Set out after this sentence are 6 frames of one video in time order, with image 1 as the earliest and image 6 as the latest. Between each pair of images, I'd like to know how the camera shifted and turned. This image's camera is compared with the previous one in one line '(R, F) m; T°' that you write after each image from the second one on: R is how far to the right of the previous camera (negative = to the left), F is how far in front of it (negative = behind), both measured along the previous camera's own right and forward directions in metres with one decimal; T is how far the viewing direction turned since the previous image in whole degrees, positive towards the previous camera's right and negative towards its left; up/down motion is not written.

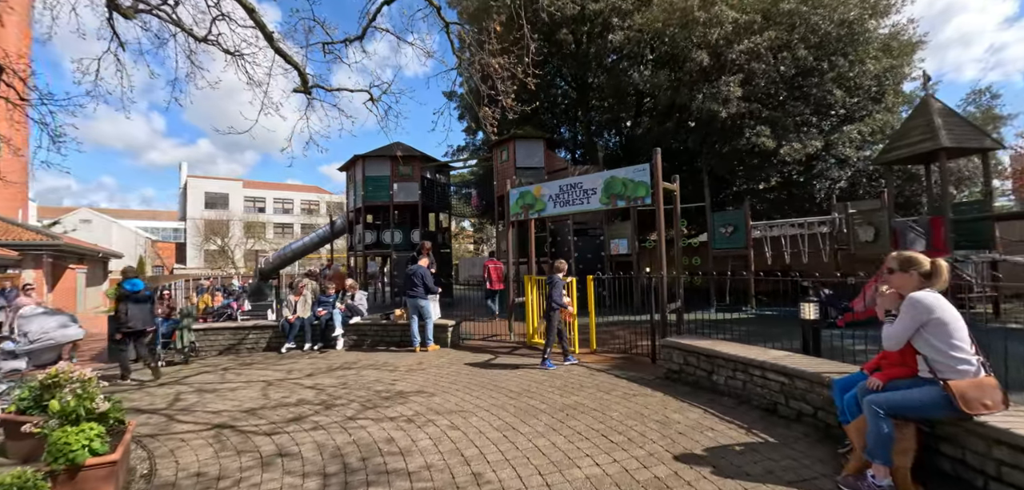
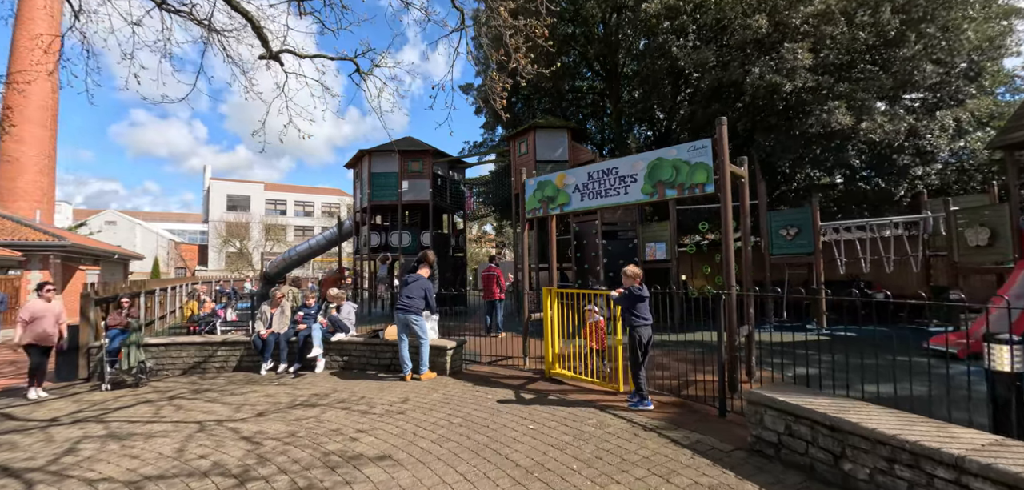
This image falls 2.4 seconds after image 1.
(+0.1, +1.7) m; -3°
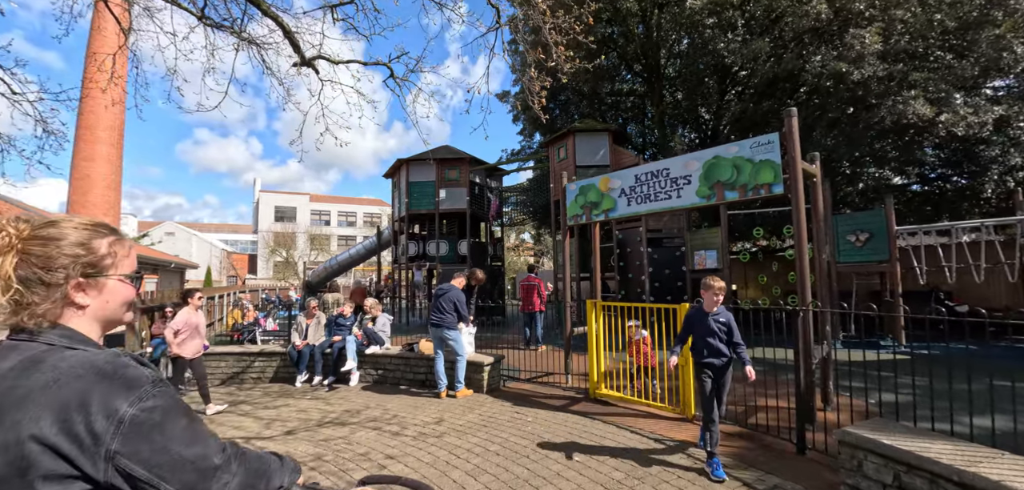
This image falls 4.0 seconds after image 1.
(0.0, +0.4) m; -5°
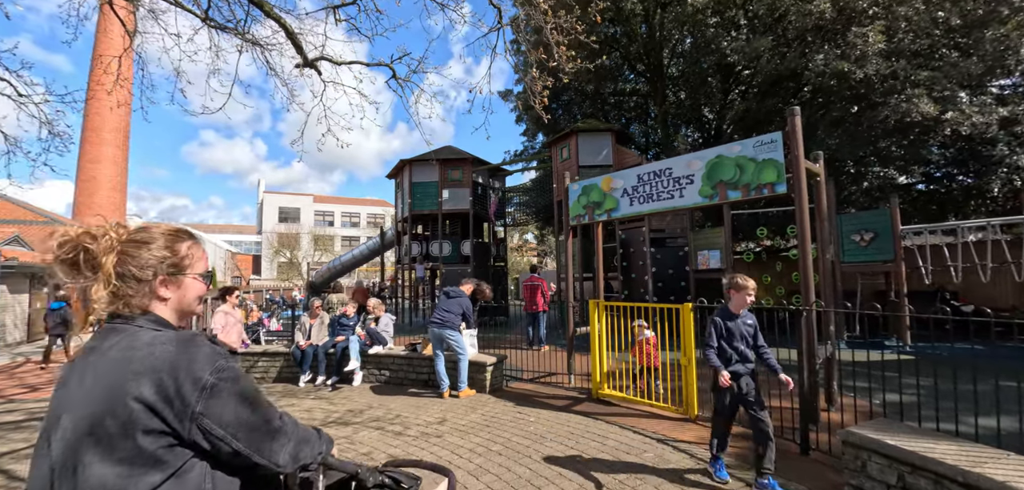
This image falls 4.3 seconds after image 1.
(0.0, 0.0) m; 0°
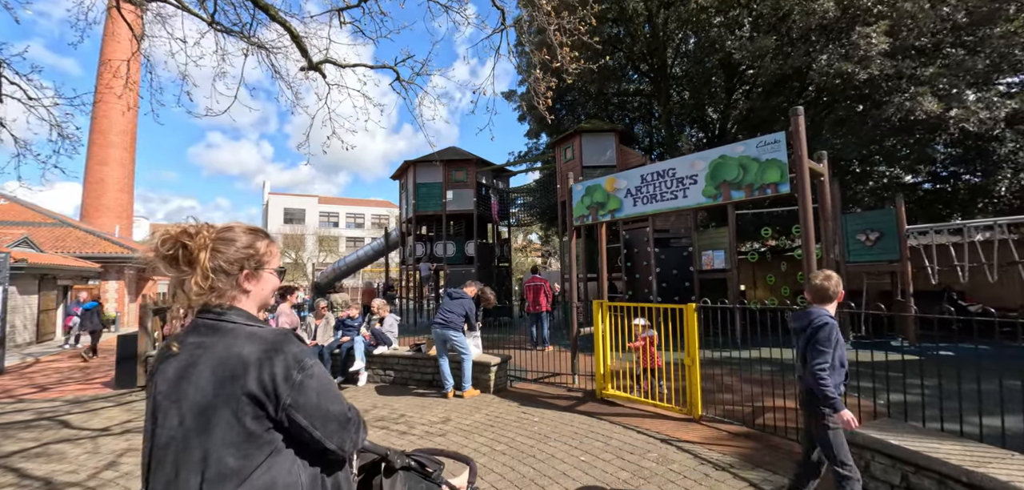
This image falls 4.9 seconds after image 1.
(0.0, 0.0) m; -1°
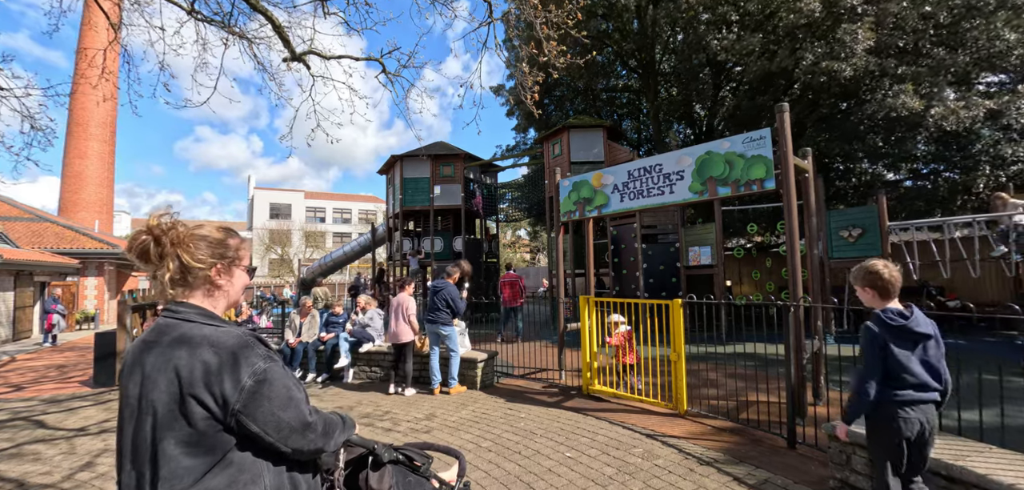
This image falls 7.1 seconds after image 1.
(0.0, 0.0) m; +1°
